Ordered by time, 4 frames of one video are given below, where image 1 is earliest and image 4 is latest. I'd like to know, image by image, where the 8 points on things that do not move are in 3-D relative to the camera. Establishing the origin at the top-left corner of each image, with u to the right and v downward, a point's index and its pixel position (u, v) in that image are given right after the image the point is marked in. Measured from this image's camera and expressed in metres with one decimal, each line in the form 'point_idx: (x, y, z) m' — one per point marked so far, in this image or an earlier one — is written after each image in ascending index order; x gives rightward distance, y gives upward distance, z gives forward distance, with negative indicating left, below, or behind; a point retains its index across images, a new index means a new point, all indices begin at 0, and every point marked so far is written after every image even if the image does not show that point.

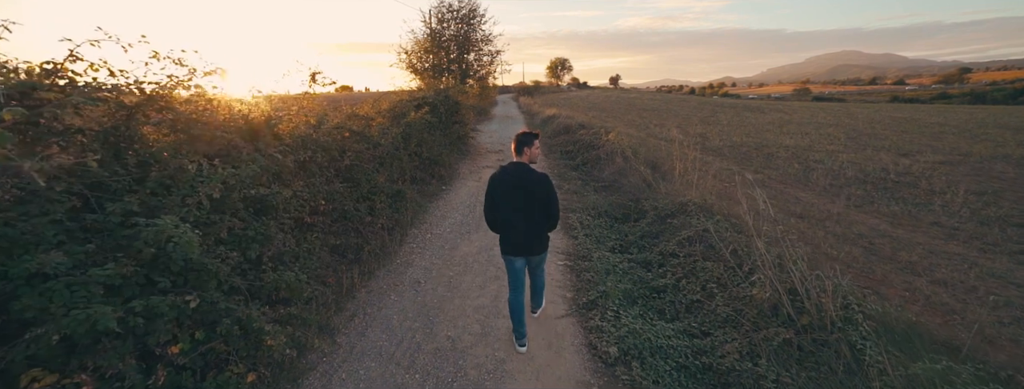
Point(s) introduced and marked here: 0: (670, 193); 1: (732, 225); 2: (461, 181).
0: (+3.8, 0.0, +8.2) m
1: (+3.8, -0.5, +5.8) m
2: (-1.6, +0.4, +10.2) m
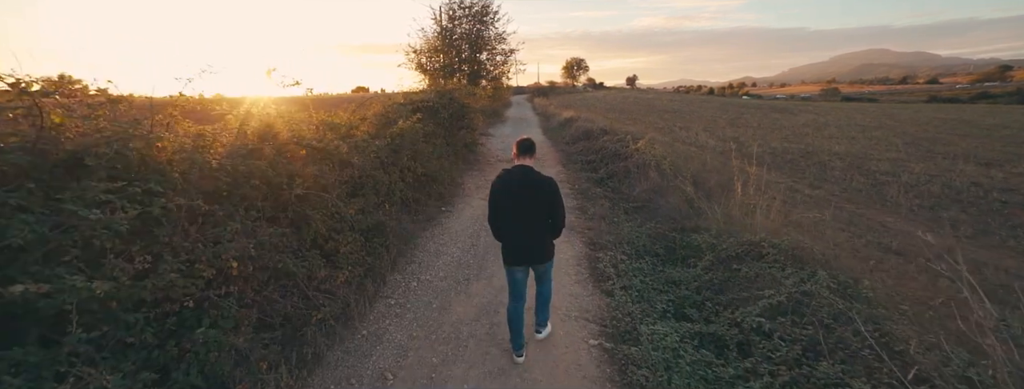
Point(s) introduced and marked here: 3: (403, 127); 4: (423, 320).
0: (+4.1, -0.6, +6.4) m
1: (+4.0, -1.1, +4.0) m
2: (-1.2, -0.2, +8.7) m
3: (-2.5, +1.5, +7.6) m
4: (-1.1, -1.6, +4.2) m
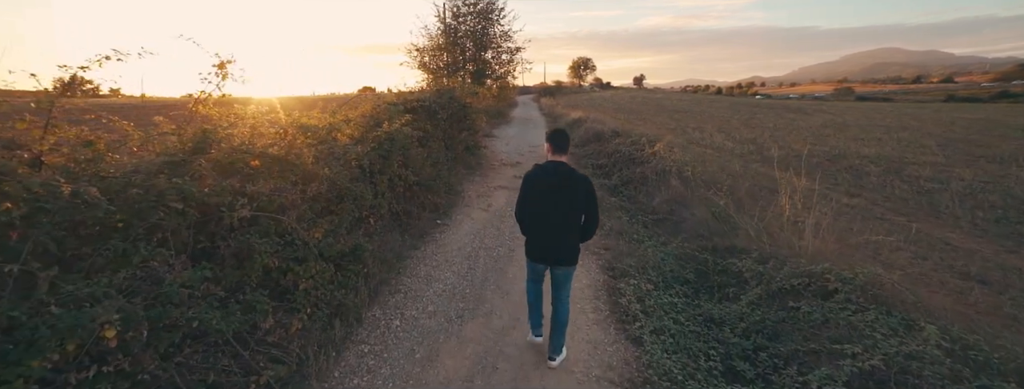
0: (+4.1, -0.8, +5.4) m
1: (+4.0, -1.3, +3.0) m
2: (-1.1, -0.4, +7.8) m
3: (-2.4, +1.3, +6.7) m
4: (-1.1, -1.8, +3.3) m
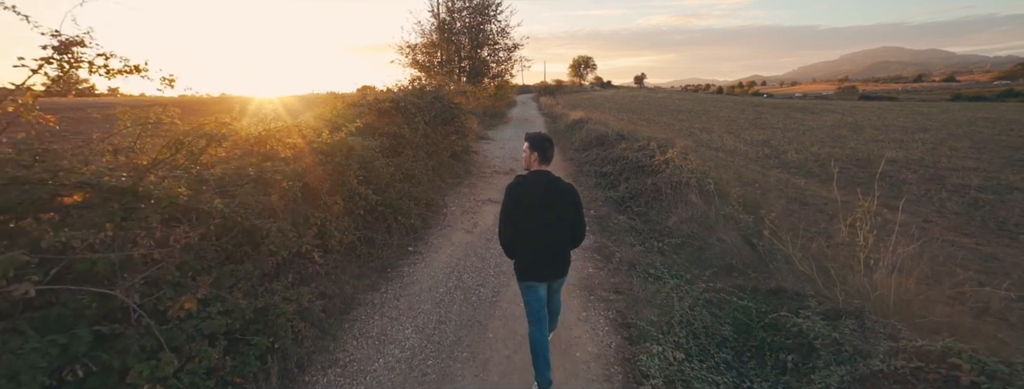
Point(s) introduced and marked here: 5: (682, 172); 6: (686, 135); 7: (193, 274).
0: (+3.9, -1.2, +4.1) m
1: (+3.8, -1.7, +1.7) m
2: (-1.4, -0.8, +6.5) m
3: (-2.6, +0.9, +5.4) m
4: (-1.3, -2.2, +2.0) m
5: (+3.9, +0.6, +7.7) m
6: (+9.9, +3.4, +19.1) m
7: (-2.7, -0.6, +2.8) m
